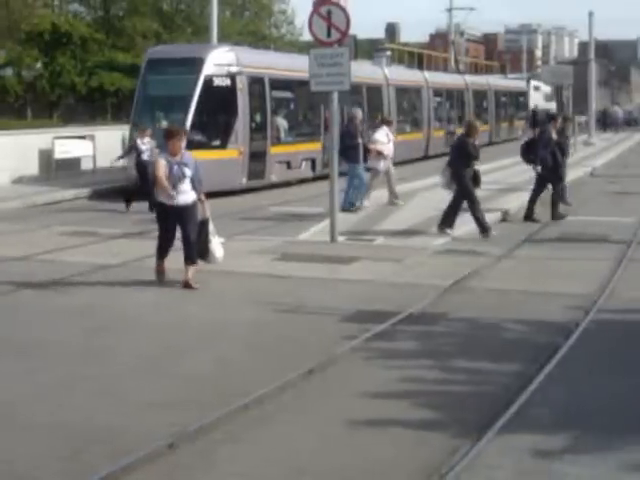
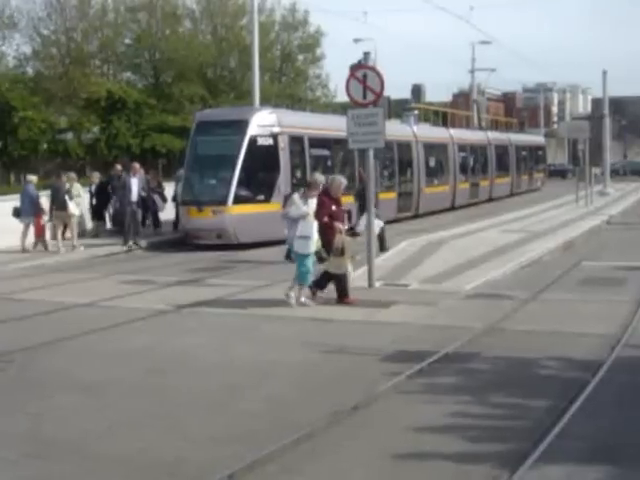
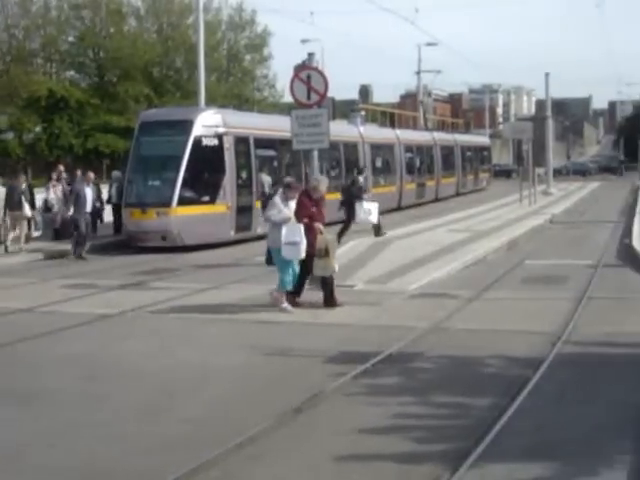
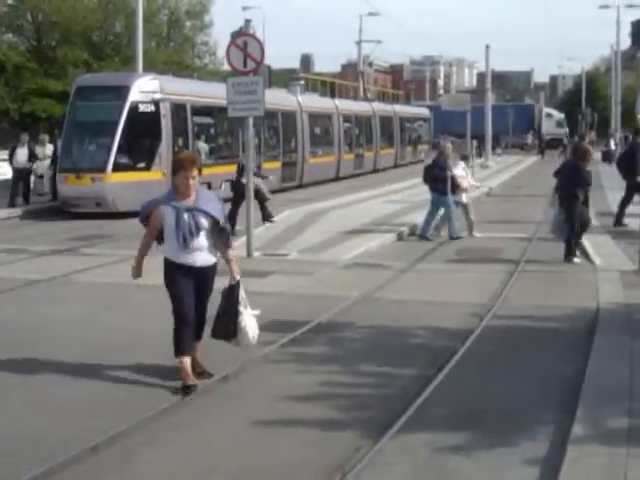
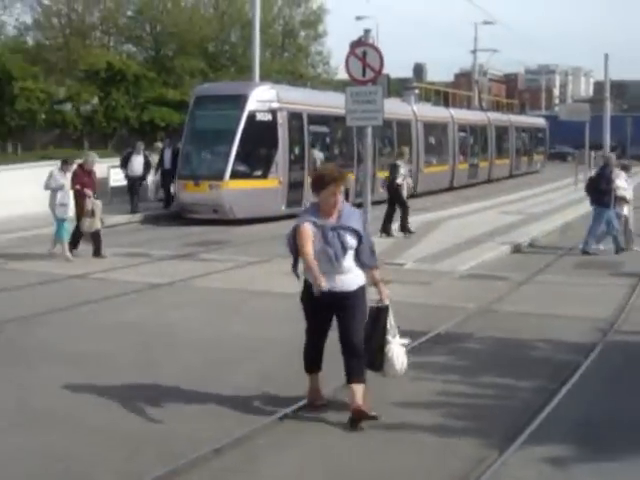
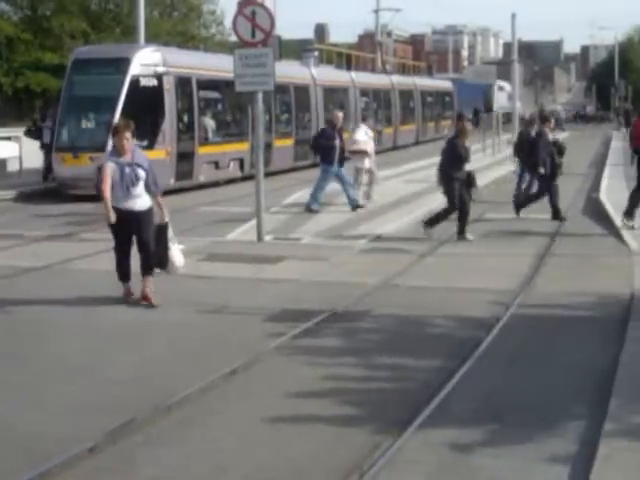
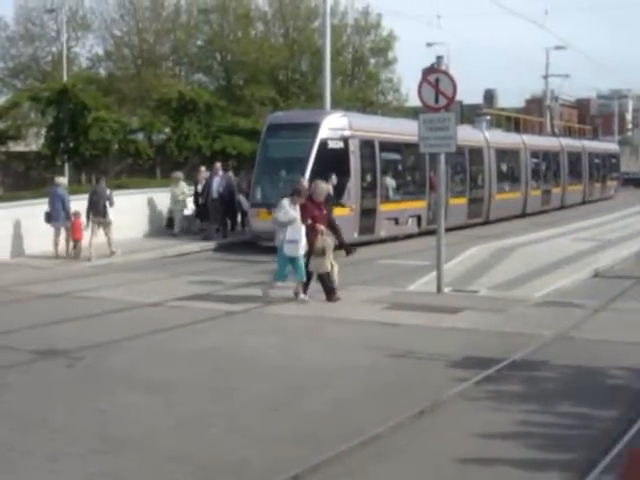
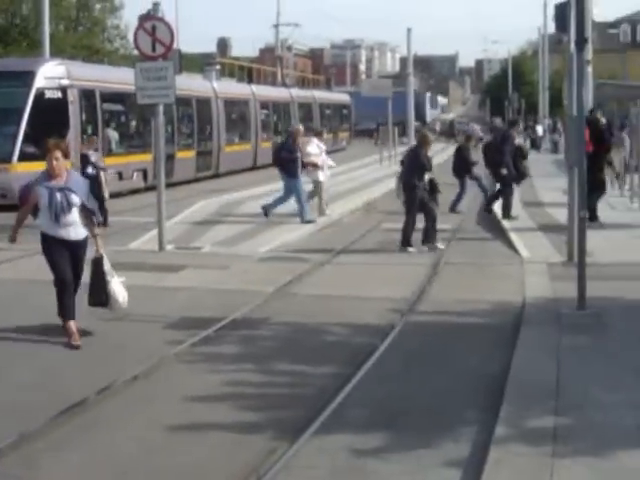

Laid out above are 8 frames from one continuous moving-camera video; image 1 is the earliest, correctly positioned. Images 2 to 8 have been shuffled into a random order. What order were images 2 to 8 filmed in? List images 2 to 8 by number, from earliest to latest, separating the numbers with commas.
6, 8, 4, 5, 7, 2, 3
